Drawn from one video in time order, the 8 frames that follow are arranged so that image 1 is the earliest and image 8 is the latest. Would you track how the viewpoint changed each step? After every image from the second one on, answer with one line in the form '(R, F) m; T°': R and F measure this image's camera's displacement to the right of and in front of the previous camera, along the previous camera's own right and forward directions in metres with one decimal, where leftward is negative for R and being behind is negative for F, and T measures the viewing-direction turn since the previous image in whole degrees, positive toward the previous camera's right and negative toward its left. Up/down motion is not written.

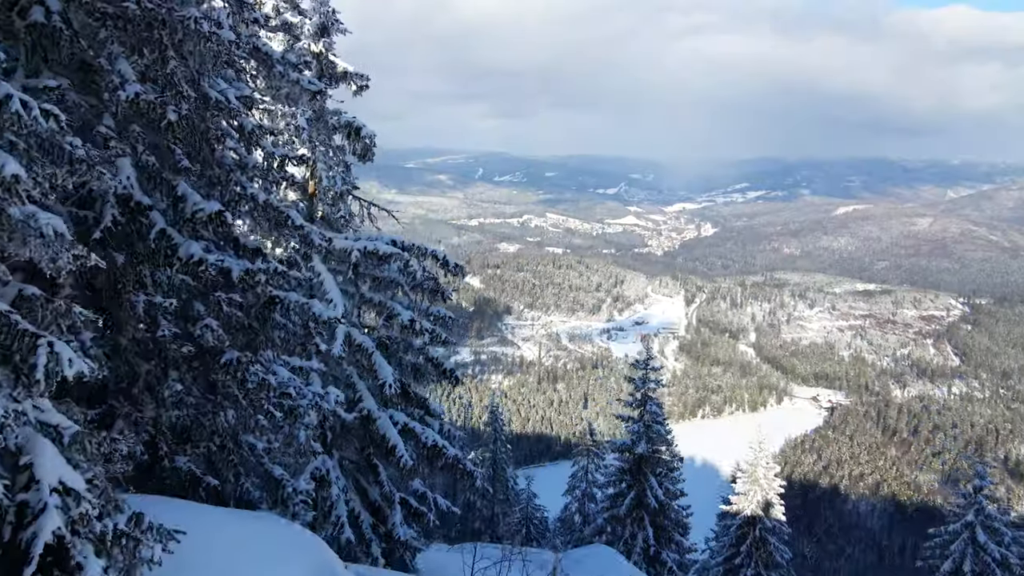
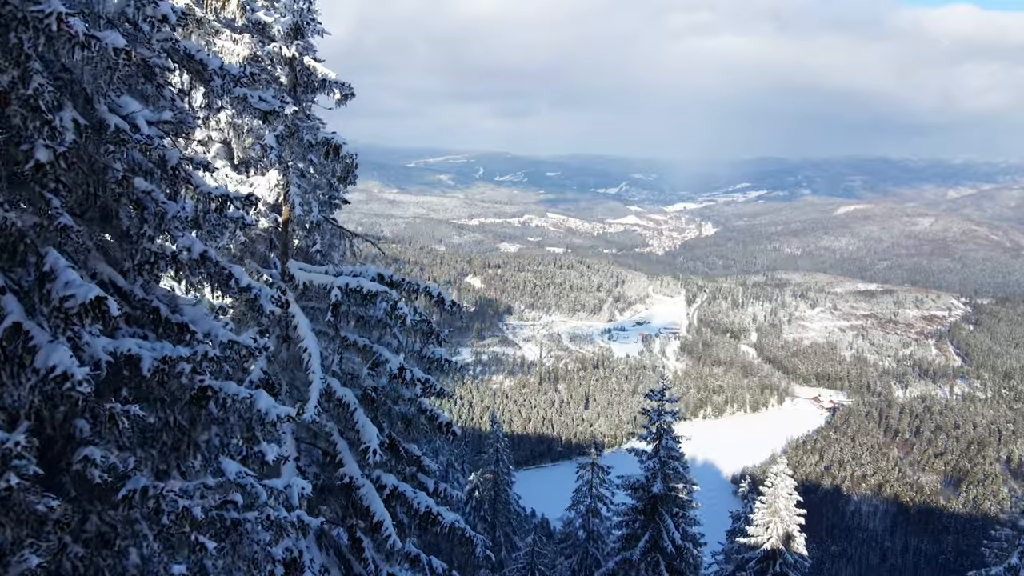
(0.0, +0.8) m; 0°
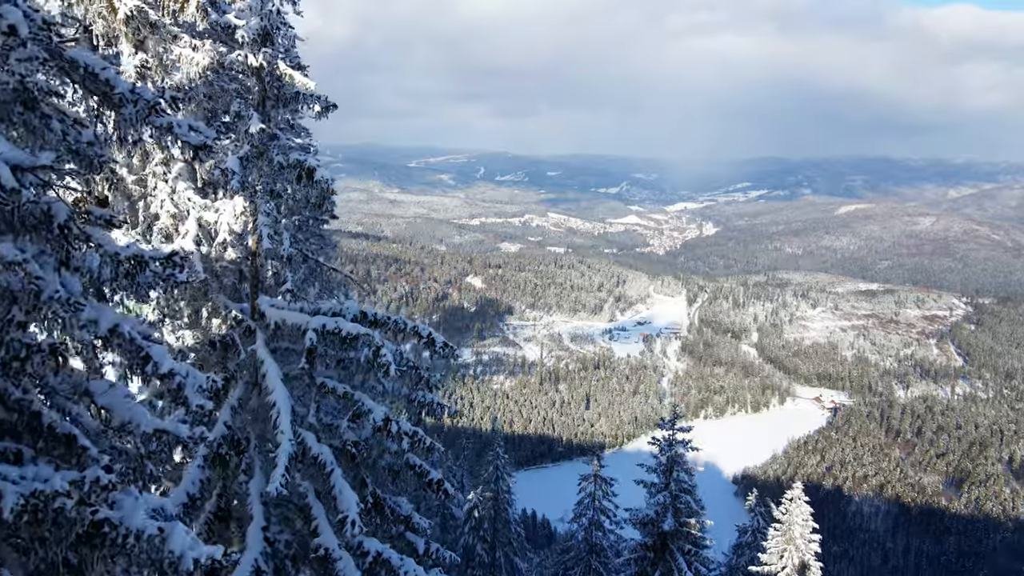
(0.0, +0.6) m; 0°
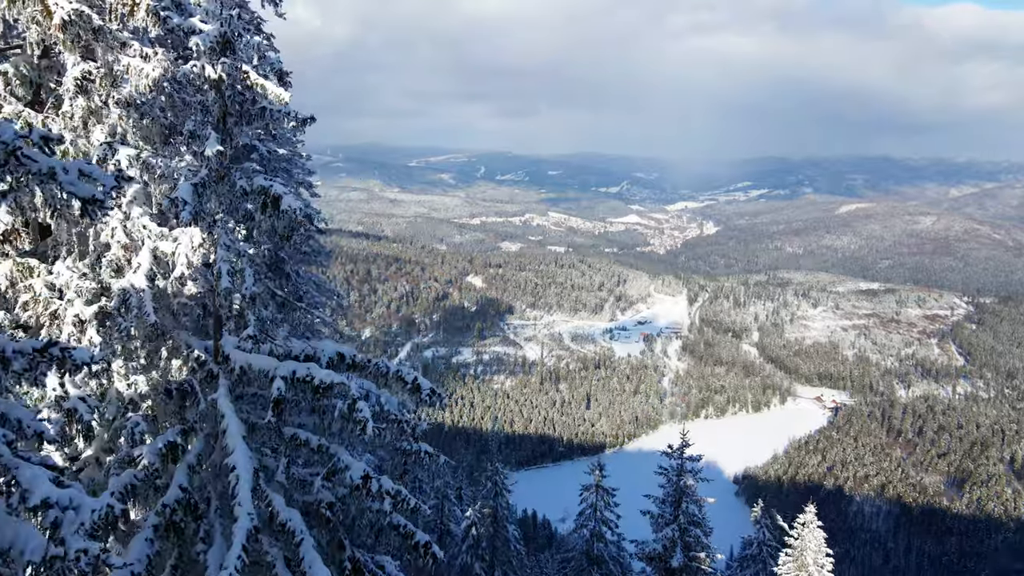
(+0.1, +0.5) m; 0°
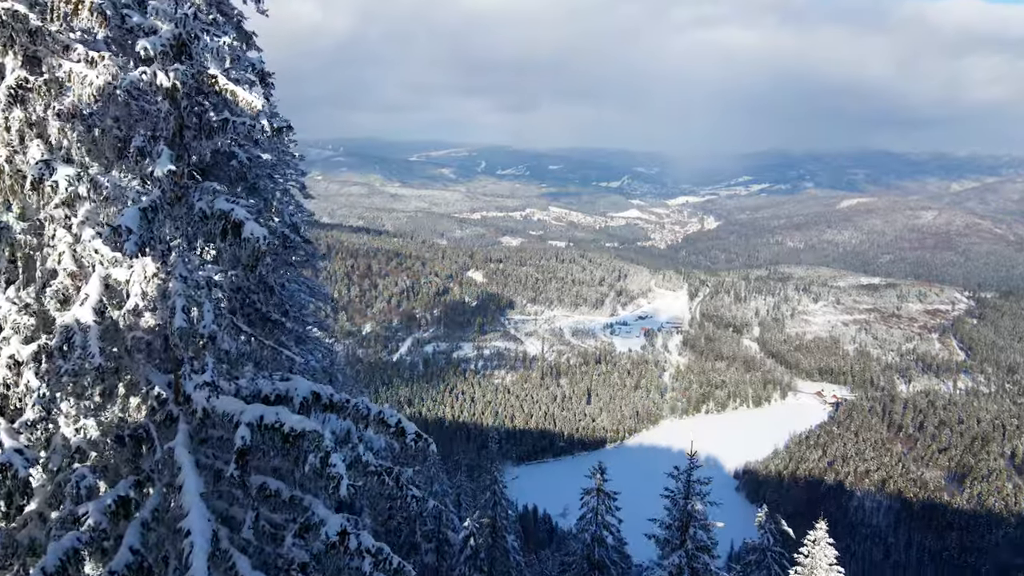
(-0.1, +0.5) m; 0°
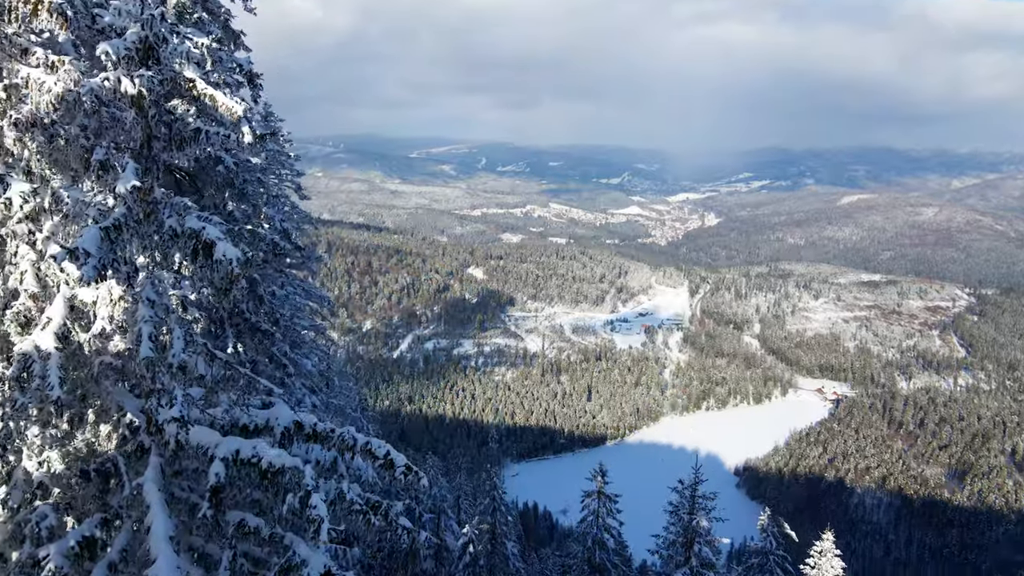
(0.0, +0.4) m; 0°
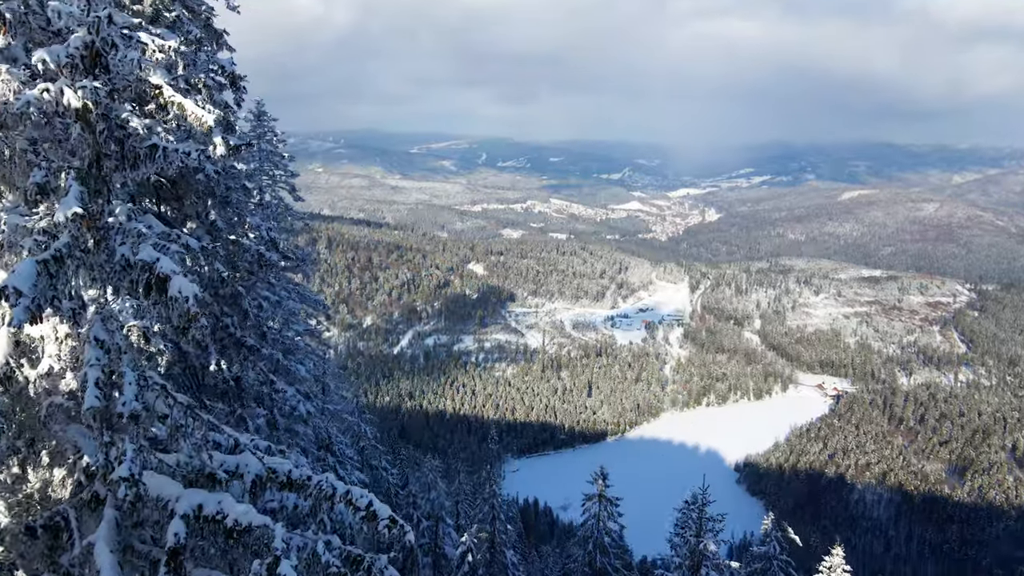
(0.0, +0.5) m; 0°
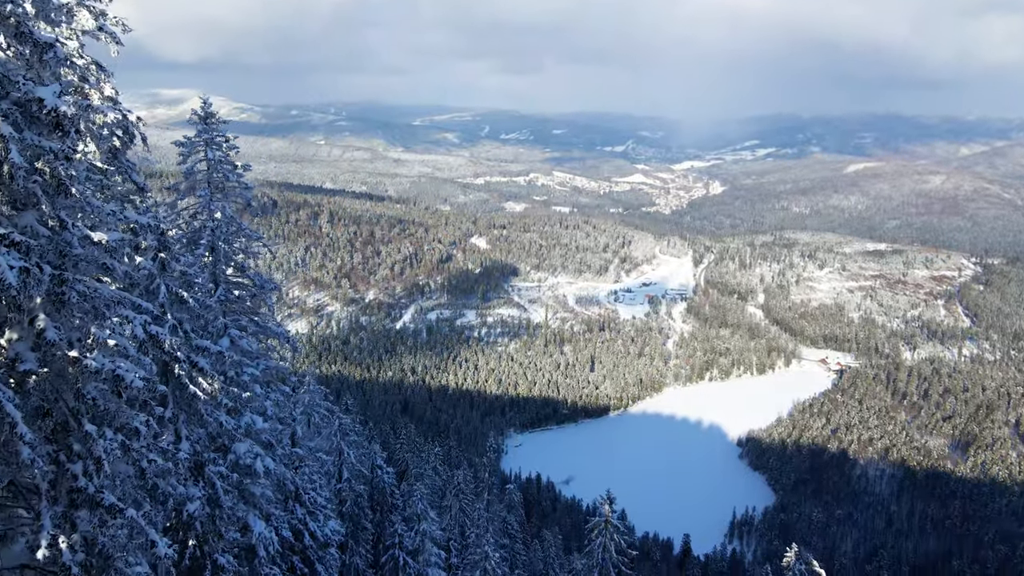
(0.0, +3.2) m; 0°
